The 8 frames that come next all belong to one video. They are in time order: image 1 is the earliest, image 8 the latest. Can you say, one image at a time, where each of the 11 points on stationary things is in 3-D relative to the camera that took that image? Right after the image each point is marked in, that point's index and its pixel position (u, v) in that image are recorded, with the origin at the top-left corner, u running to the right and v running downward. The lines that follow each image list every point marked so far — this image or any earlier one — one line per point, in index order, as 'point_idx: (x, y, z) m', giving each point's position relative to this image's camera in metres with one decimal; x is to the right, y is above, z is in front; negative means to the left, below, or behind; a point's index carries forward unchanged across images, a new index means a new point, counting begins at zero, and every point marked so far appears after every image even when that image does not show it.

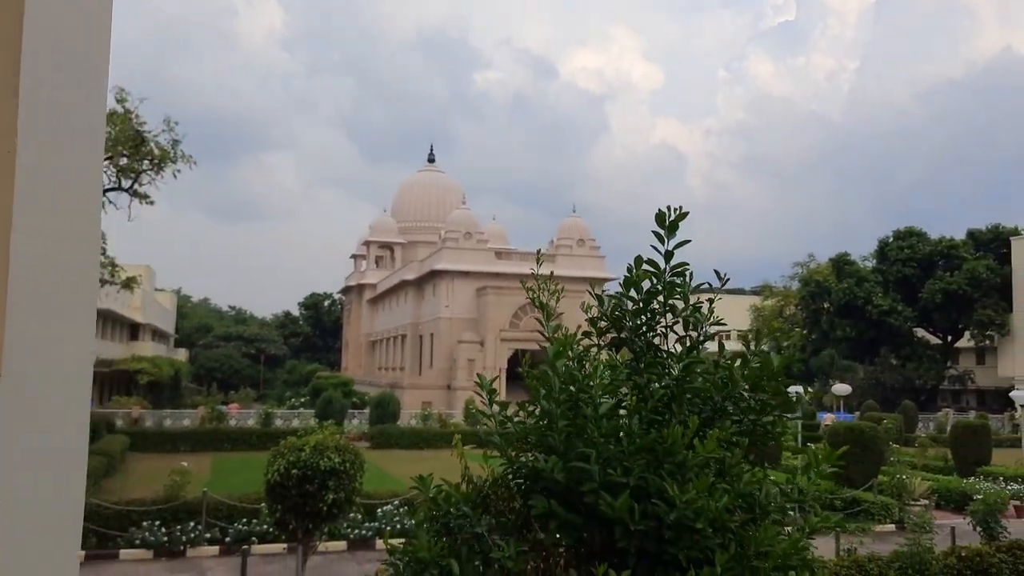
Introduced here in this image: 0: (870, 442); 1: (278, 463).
0: (+6.0, -2.5, +13.8) m
1: (-2.4, -1.8, +8.6) m
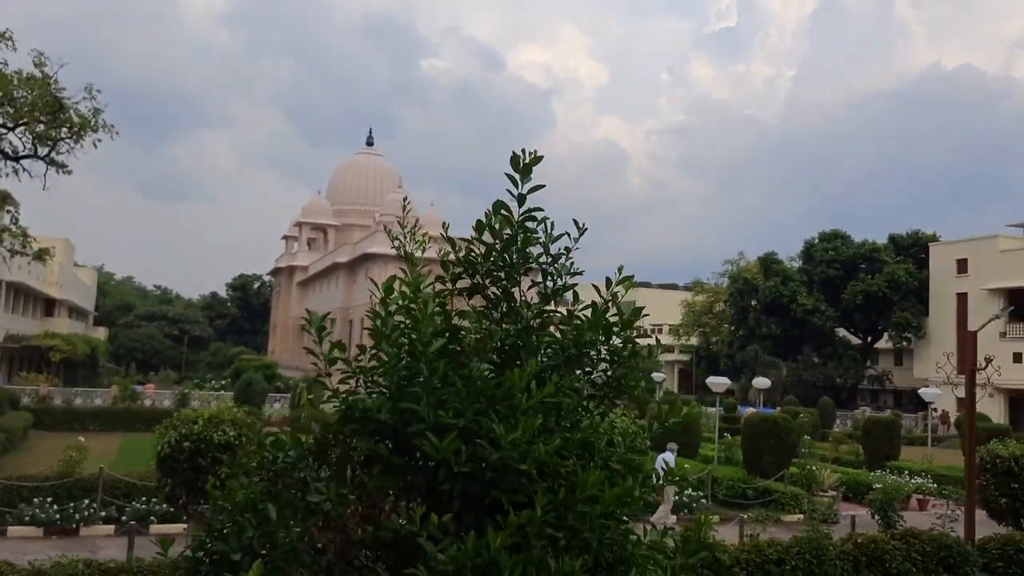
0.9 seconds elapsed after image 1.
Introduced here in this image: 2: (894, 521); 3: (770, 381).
0: (+4.6, -2.4, +14.0) m
1: (-3.4, -1.5, +8.3) m
2: (+4.9, -3.0, +10.7) m
3: (+6.1, -2.2, +19.9) m
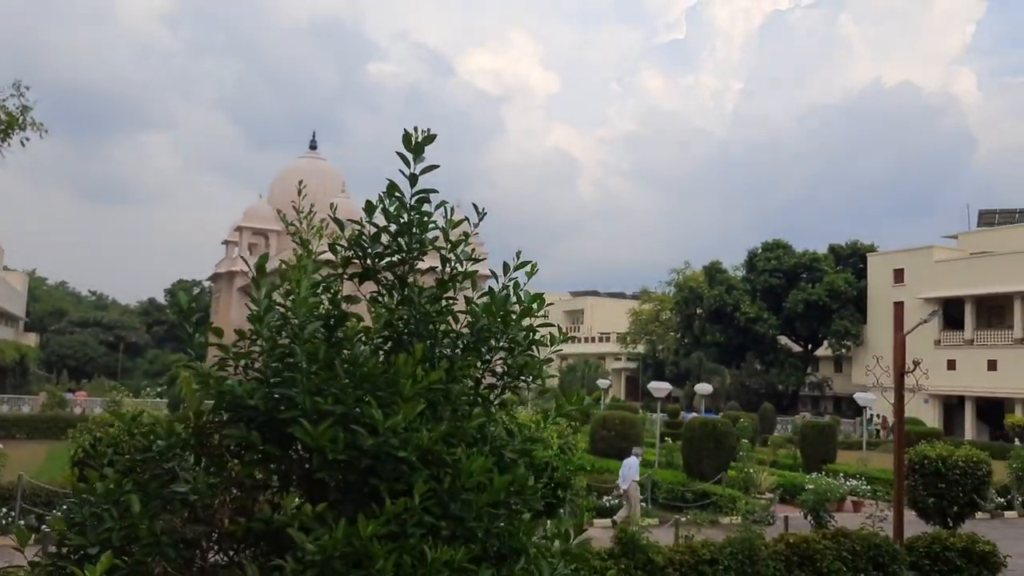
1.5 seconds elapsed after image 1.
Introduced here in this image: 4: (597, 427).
0: (+3.6, -2.5, +14.1) m
1: (-4.1, -1.5, +7.9) m
2: (+4.1, -3.0, +10.8) m
3: (+4.8, -2.4, +20.0) m
4: (+1.6, -2.7, +15.9) m
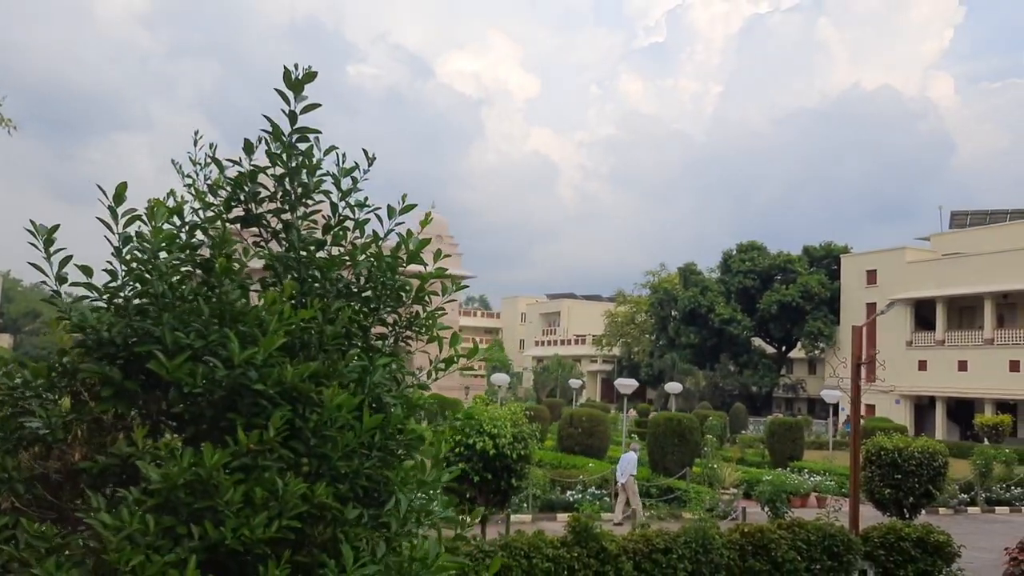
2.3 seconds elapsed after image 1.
0: (+3.0, -2.5, +14.1) m
1: (-4.6, -1.3, +7.8) m
2: (+3.5, -2.9, +10.8) m
3: (+4.1, -2.3, +20.0) m
4: (+1.0, -2.6, +15.9) m
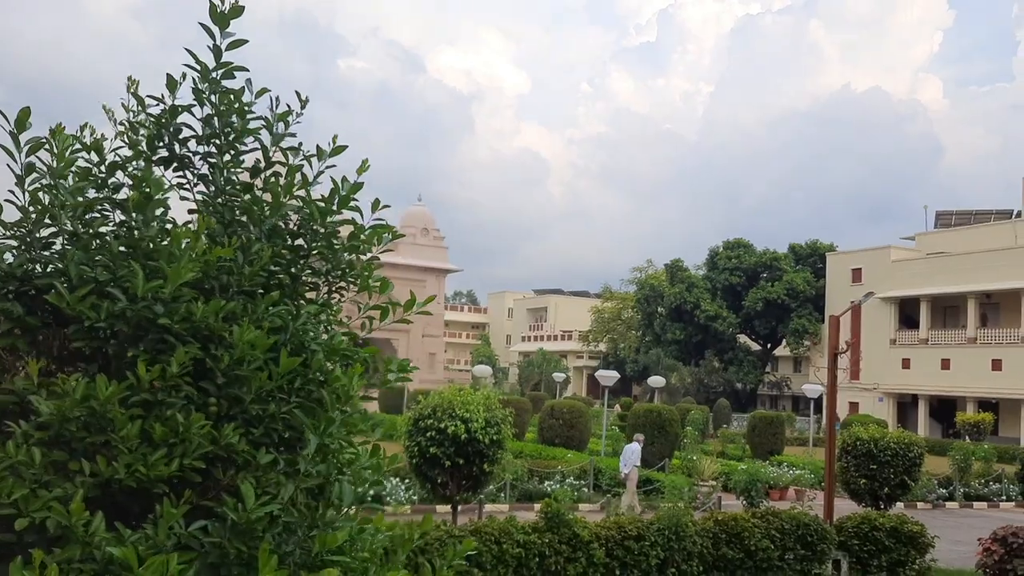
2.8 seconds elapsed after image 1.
0: (+2.6, -2.3, +14.1) m
1: (-4.9, -1.1, +7.7) m
2: (+3.2, -2.8, +10.8) m
3: (+3.7, -2.2, +20.0) m
4: (+0.7, -2.5, +15.8) m
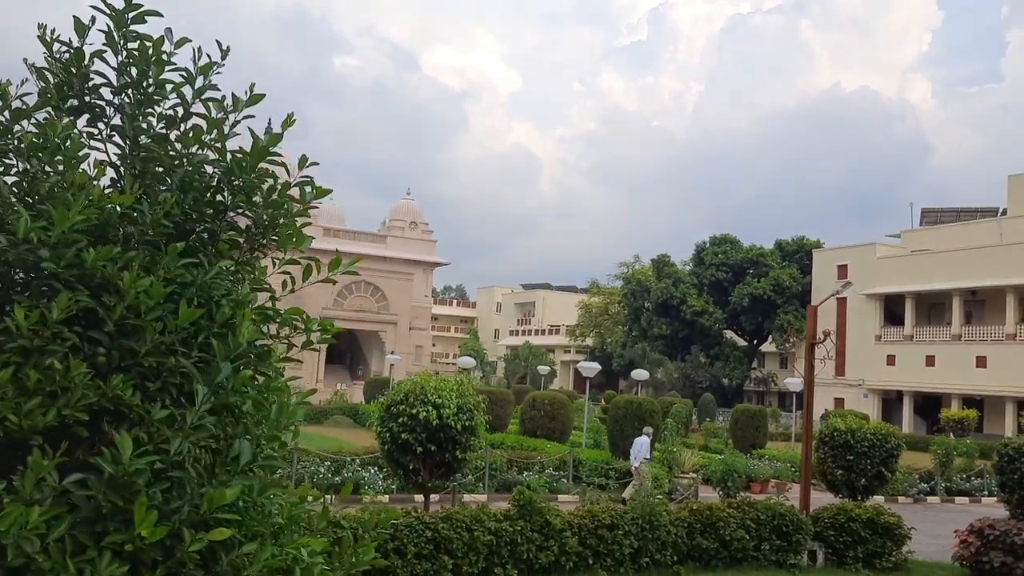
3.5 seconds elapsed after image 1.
0: (+2.3, -2.2, +14.0) m
1: (-5.2, -0.9, +7.6) m
2: (+2.9, -2.6, +10.7) m
3: (+3.3, -2.1, +20.0) m
4: (+0.3, -2.3, +15.7) m
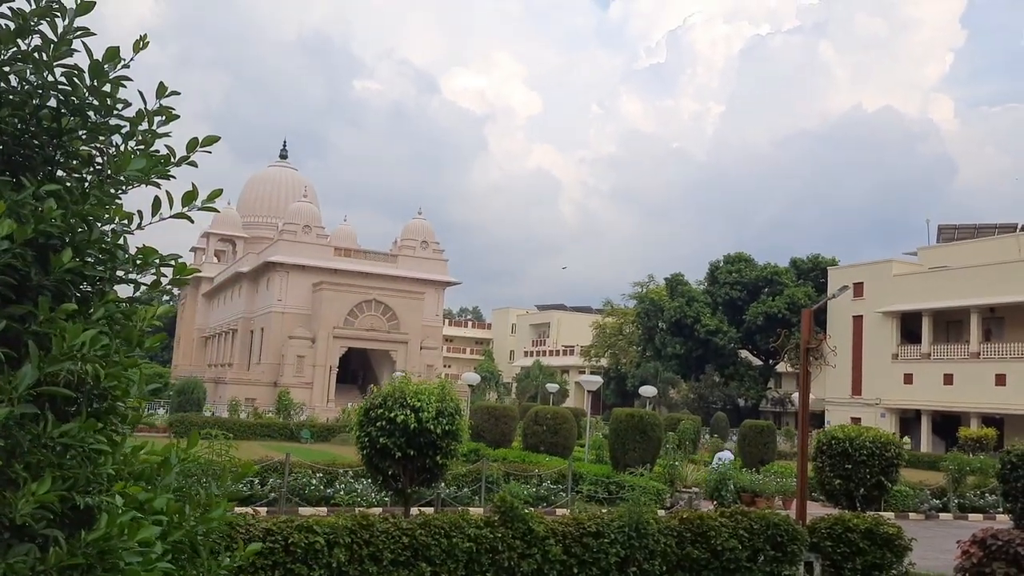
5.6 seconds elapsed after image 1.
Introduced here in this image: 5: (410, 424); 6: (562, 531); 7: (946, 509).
0: (+2.3, -2.4, +13.8) m
1: (-5.4, -0.9, +7.7) m
2: (+2.8, -2.7, +10.5) m
3: (+3.5, -2.5, +19.7) m
4: (+0.4, -2.5, +15.6) m
5: (-1.0, -1.4, +8.6) m
6: (+0.5, -2.6, +8.7) m
7: (+7.4, -3.8, +14.0) m
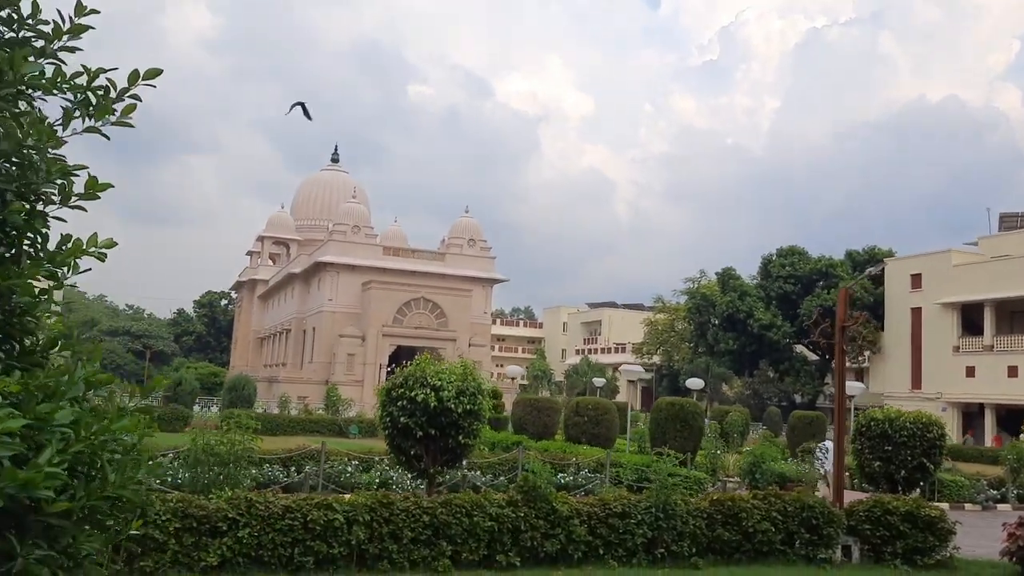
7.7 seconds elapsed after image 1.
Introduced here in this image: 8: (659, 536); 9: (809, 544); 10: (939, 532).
0: (+2.9, -2.1, +13.7) m
1: (-5.2, -0.7, +8.1) m
2: (+3.2, -2.5, +10.3) m
3: (+4.6, -2.3, +19.5) m
4: (+1.1, -2.4, +15.6) m
5: (-0.8, -1.2, +8.7) m
6: (+0.8, -2.3, +8.7) m
7: (+8.1, -3.5, +13.5) m
8: (+1.6, -2.6, +8.8) m
9: (+3.3, -2.8, +9.2) m
10: (+4.8, -2.7, +9.2) m
